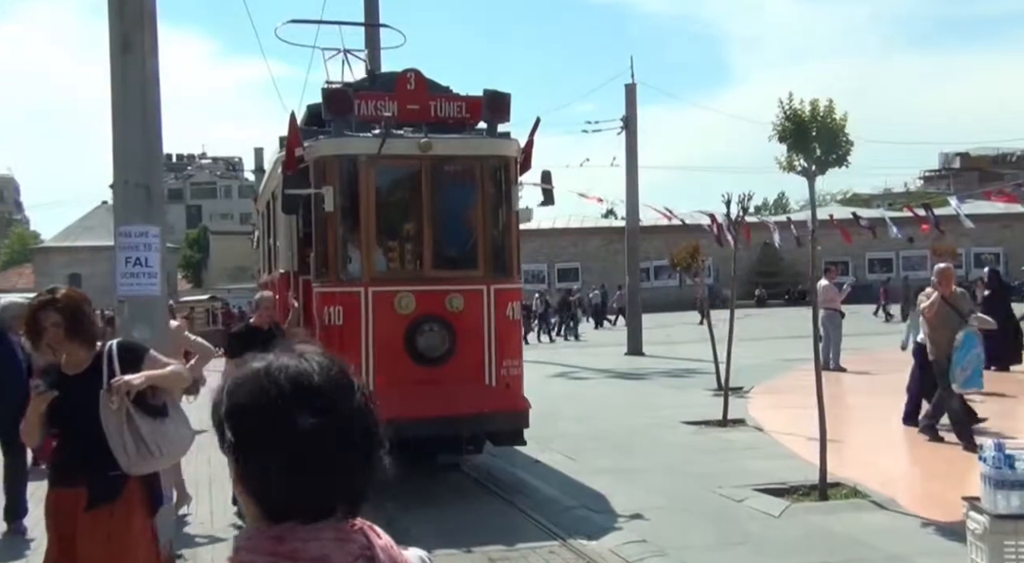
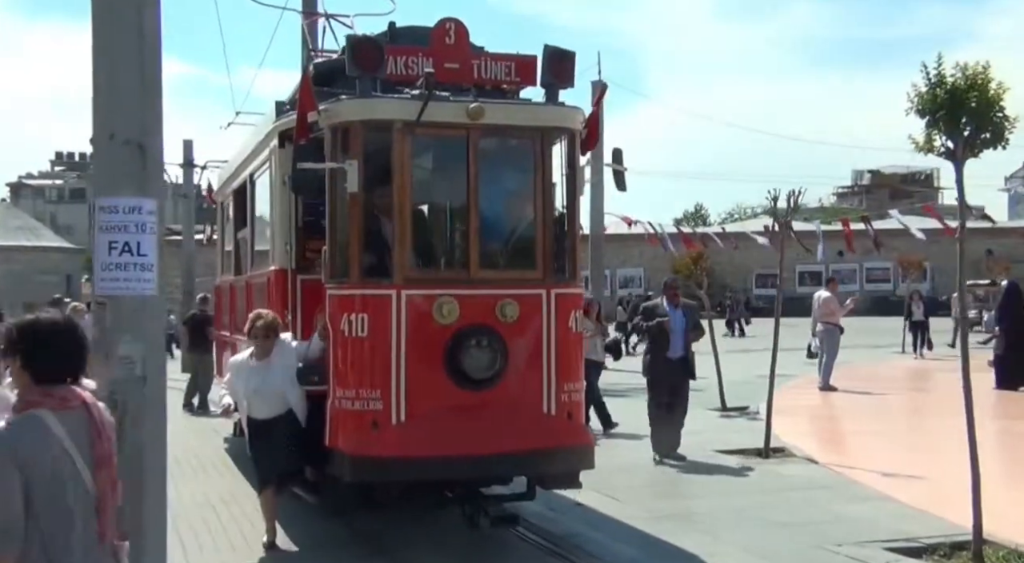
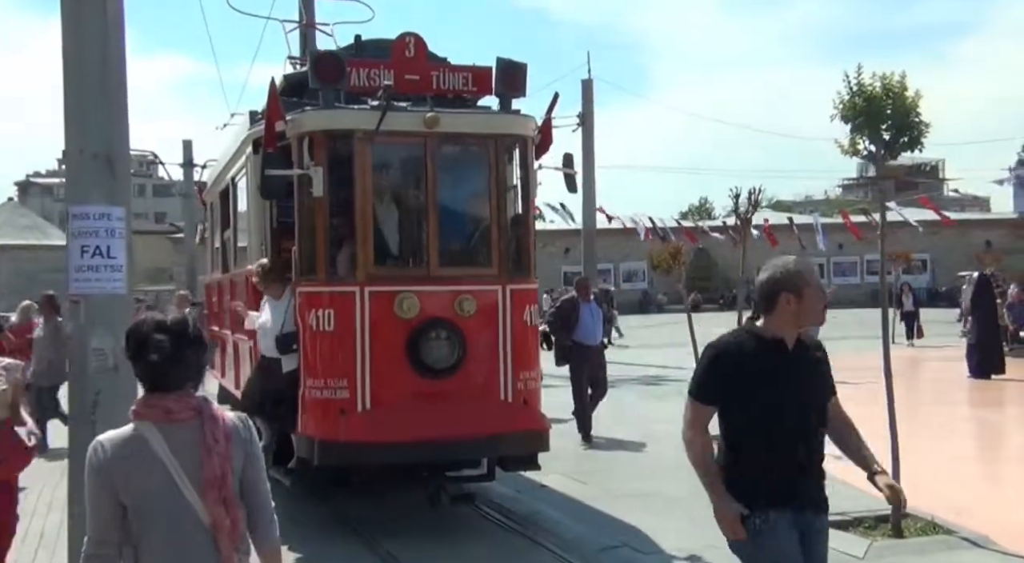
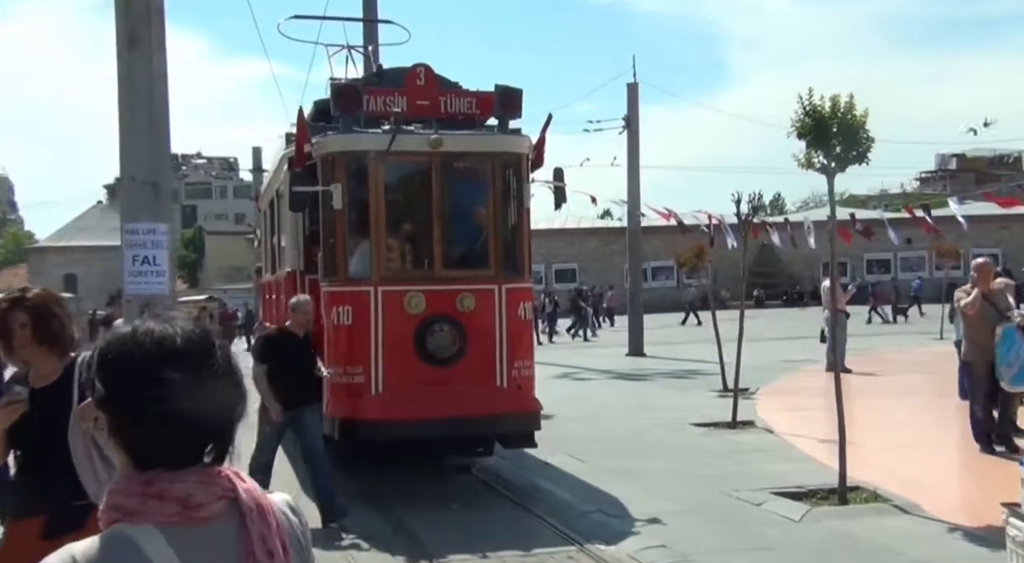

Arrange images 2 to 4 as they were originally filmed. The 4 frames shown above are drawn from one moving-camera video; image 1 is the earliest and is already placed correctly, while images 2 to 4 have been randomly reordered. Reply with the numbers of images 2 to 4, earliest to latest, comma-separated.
4, 3, 2
